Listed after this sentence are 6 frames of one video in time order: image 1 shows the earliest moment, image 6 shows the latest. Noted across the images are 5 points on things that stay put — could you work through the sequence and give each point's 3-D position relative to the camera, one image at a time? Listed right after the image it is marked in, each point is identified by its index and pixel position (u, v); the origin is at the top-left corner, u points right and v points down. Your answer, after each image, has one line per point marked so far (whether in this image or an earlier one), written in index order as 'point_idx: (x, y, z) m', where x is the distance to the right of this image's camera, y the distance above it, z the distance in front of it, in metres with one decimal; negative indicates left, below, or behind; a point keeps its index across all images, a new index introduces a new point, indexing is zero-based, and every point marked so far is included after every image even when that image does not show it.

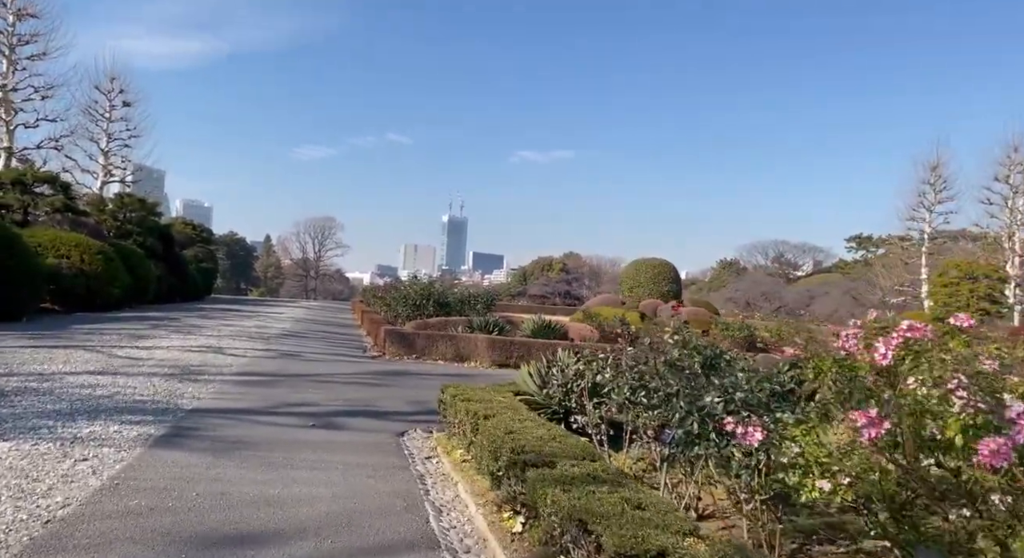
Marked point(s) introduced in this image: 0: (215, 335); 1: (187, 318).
0: (-5.1, -1.0, +14.4) m
1: (-7.0, -0.9, +18.3) m
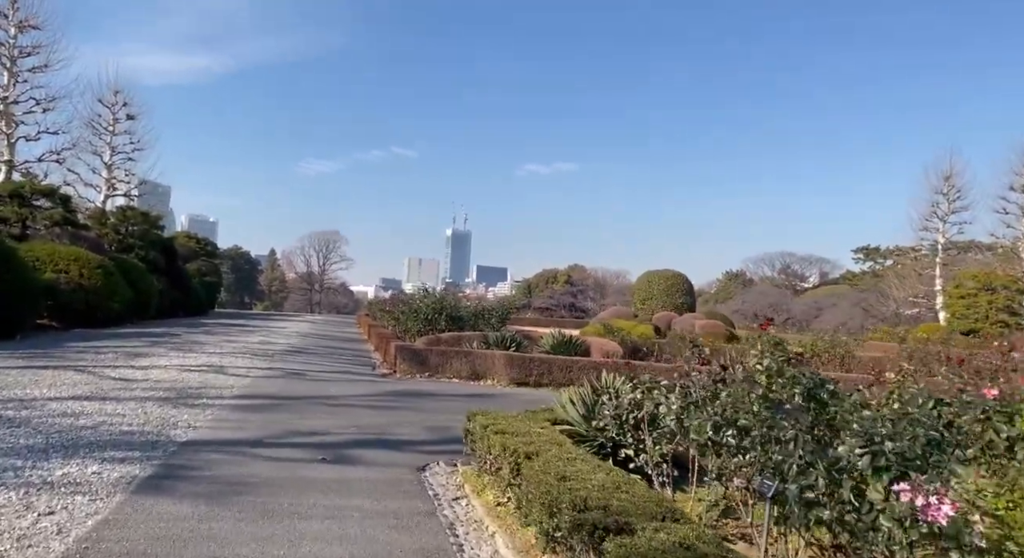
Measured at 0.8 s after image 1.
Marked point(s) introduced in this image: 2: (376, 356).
0: (-4.8, -1.2, +13.8) m
1: (-6.7, -1.2, +17.7) m
2: (-2.9, -1.8, +19.0) m
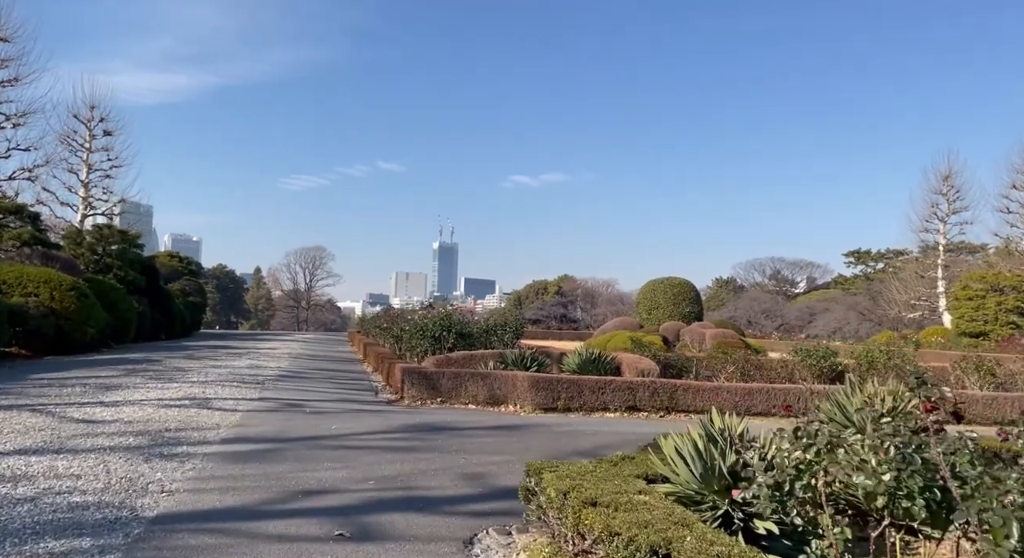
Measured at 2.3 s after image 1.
0: (-4.6, -1.5, +12.5) m
1: (-6.6, -1.6, +16.4) m
2: (-2.8, -2.1, +17.7) m
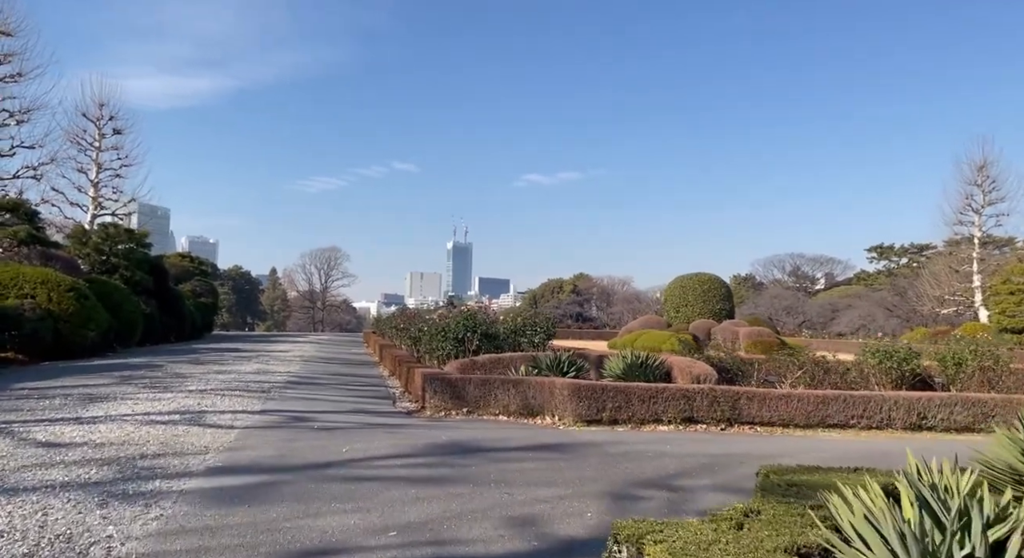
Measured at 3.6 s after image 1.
0: (-4.2, -1.5, +11.4) m
1: (-6.1, -1.6, +15.3) m
2: (-2.2, -2.1, +16.6) m
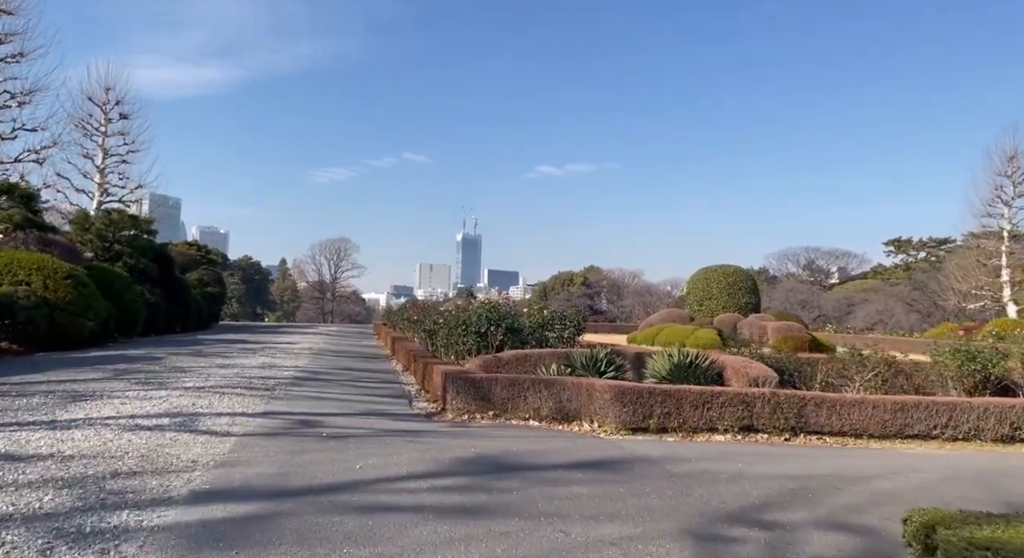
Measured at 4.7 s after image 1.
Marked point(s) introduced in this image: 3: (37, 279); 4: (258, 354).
0: (-3.8, -1.3, +10.5) m
1: (-5.7, -1.4, +14.4) m
2: (-1.9, -1.9, +15.7) m
3: (-10.2, 0.0, +18.3) m
4: (-5.5, -1.6, +18.2) m
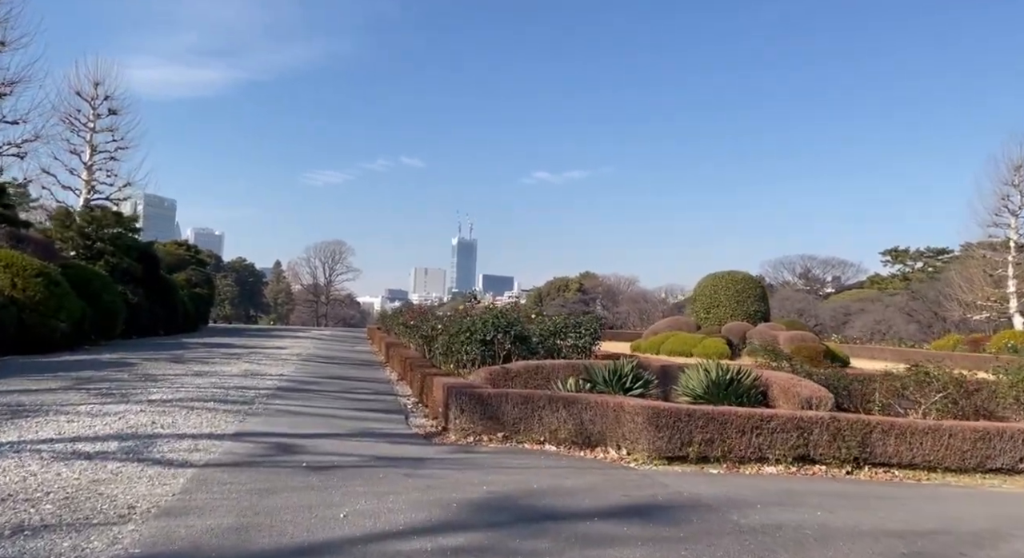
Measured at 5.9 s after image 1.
0: (-3.7, -1.3, +9.4) m
1: (-5.7, -1.4, +13.3) m
2: (-1.8, -1.9, +14.6) m
3: (-10.1, 0.0, +17.2) m
4: (-5.4, -1.6, +17.1) m
